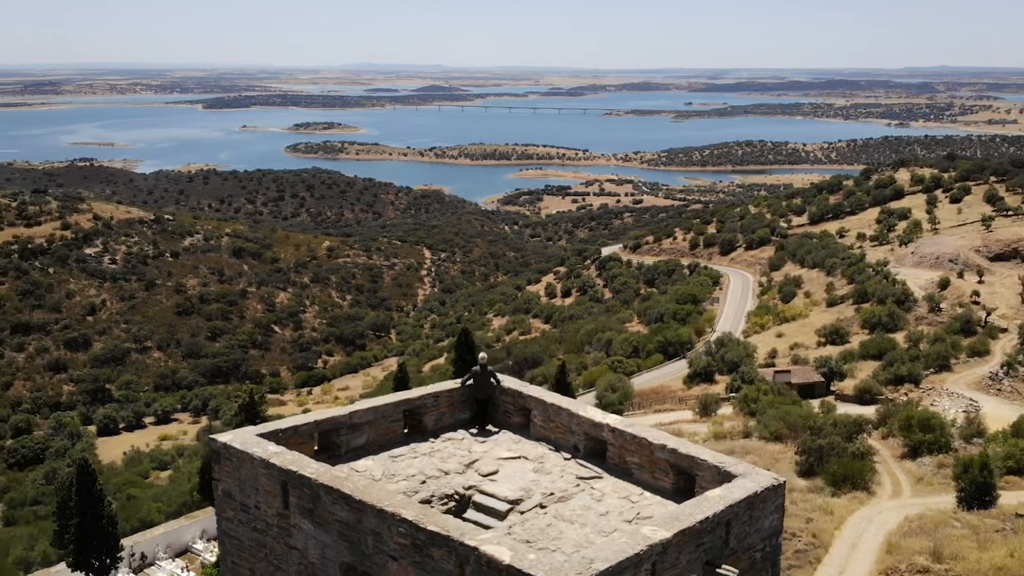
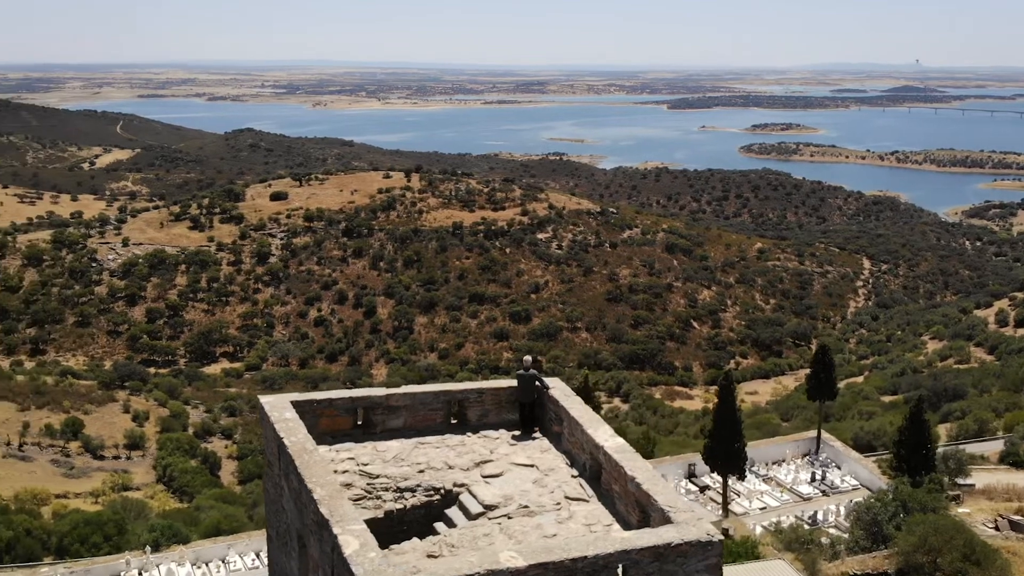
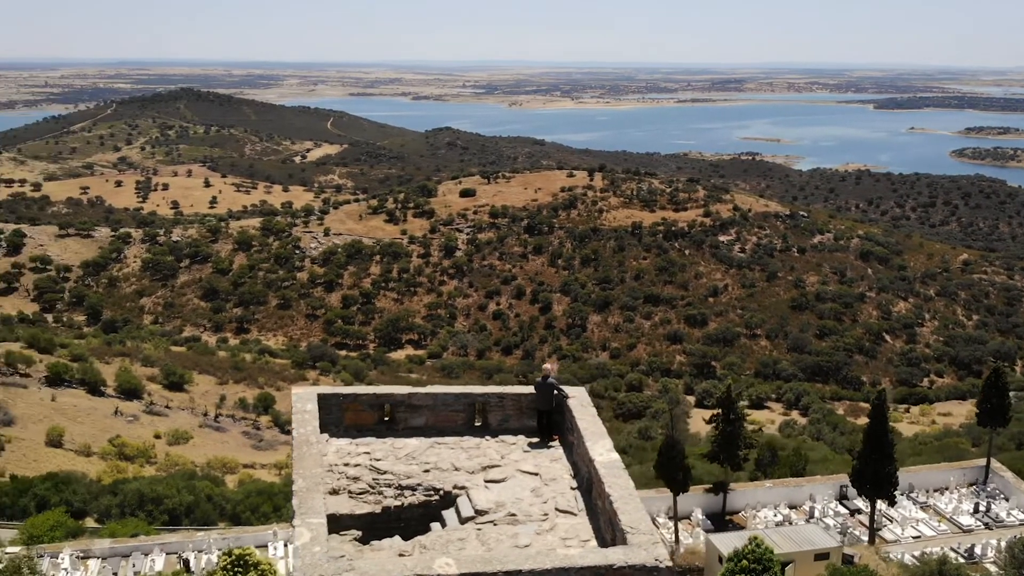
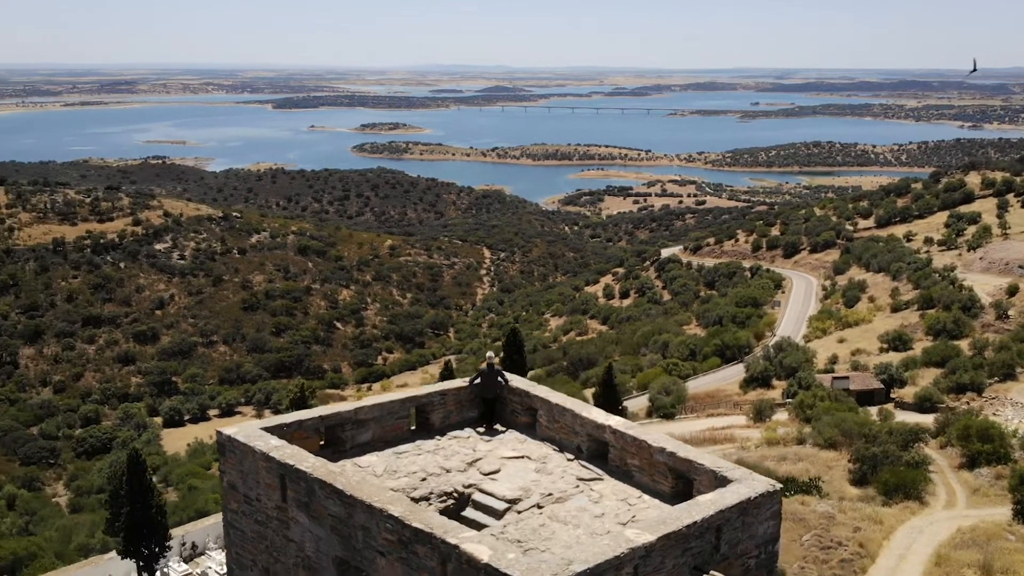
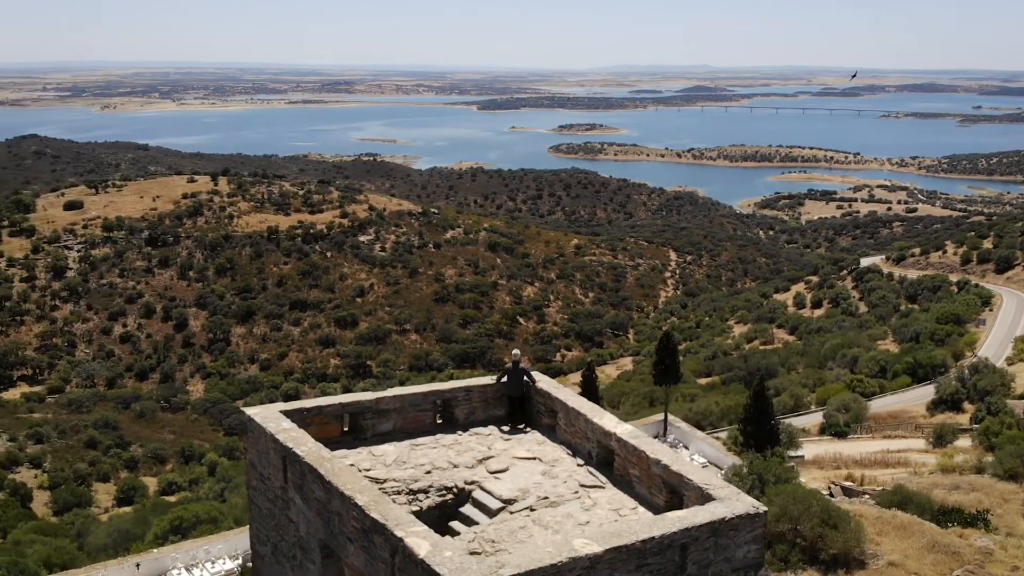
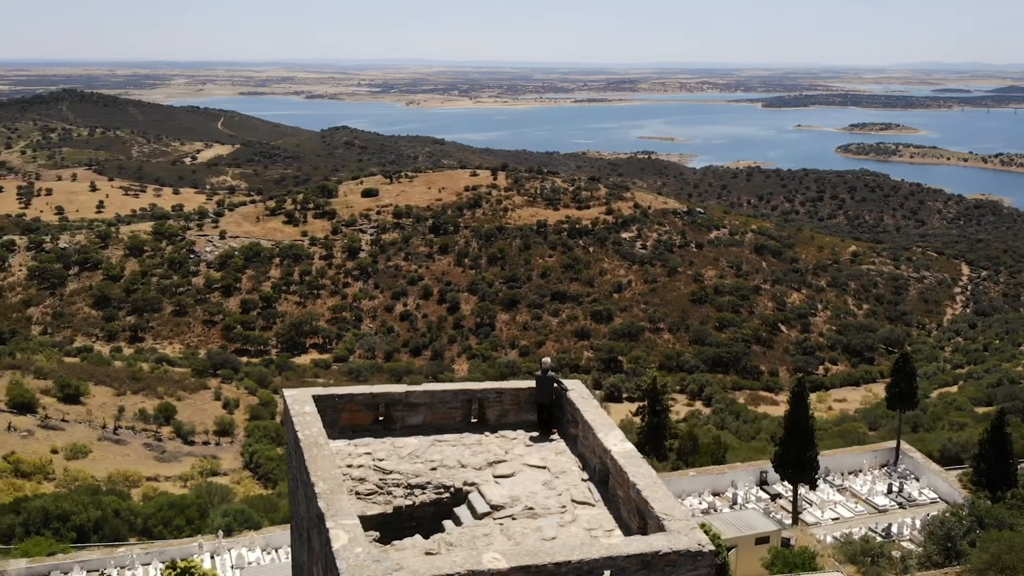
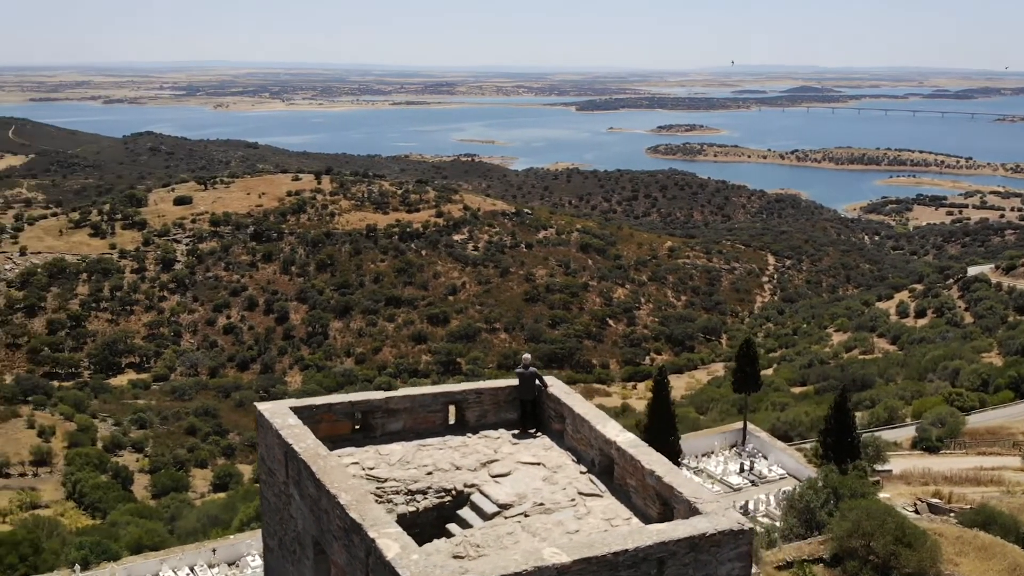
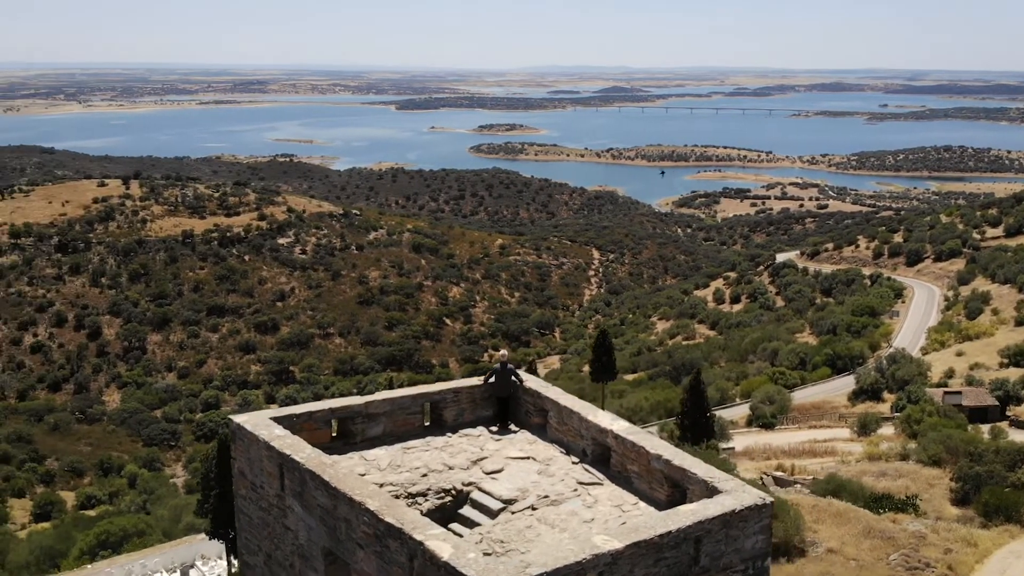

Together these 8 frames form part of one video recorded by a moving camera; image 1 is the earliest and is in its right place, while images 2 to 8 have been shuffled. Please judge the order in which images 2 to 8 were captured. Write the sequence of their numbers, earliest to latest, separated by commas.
4, 8, 5, 7, 2, 6, 3
